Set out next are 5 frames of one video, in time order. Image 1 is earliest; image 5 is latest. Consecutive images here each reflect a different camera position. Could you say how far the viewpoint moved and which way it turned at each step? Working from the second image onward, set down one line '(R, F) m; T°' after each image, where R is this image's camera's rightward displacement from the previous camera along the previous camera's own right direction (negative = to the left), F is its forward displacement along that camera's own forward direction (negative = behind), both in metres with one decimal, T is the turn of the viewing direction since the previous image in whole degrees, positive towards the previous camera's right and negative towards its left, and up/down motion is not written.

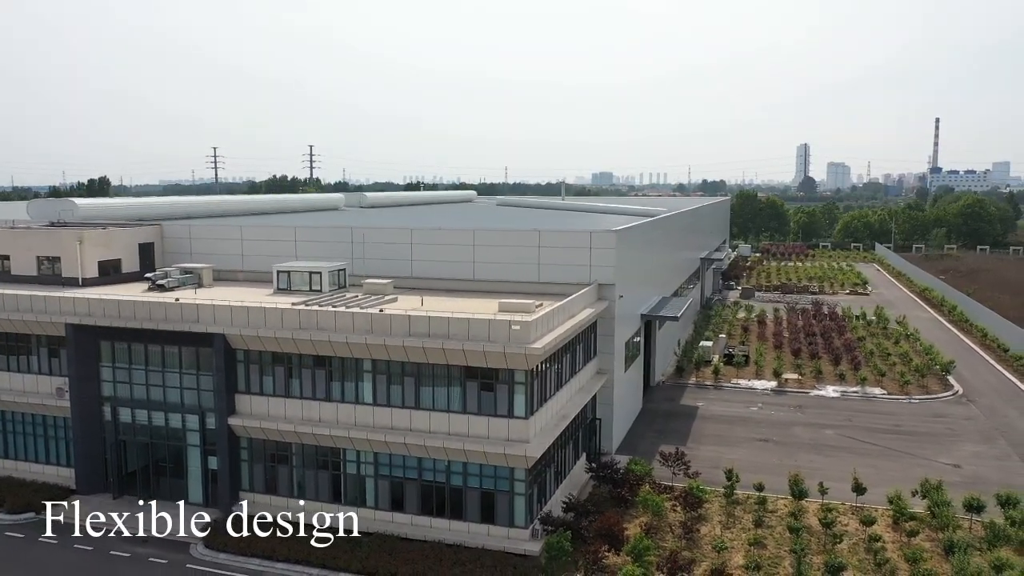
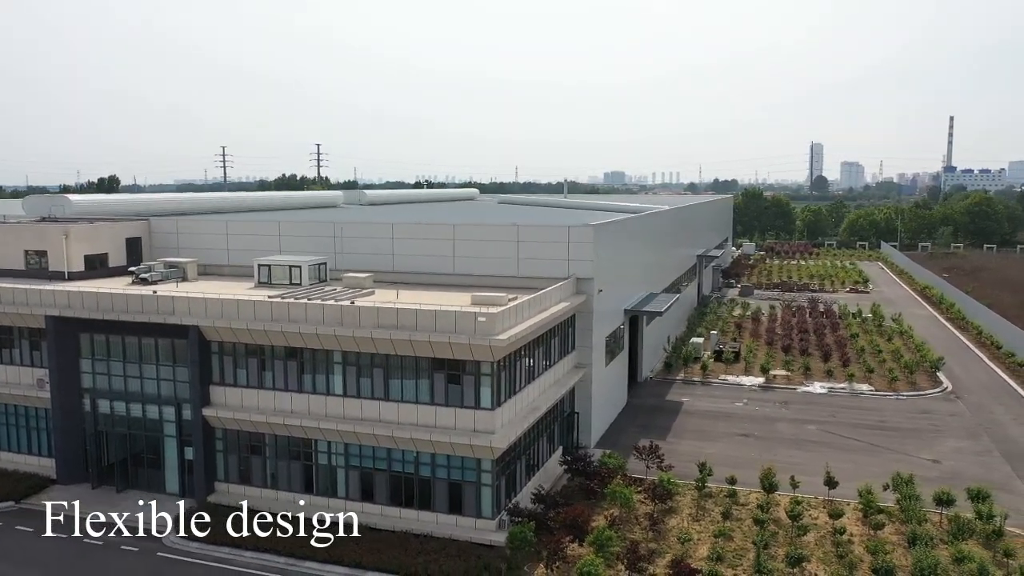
(+0.9, -0.1) m; -1°
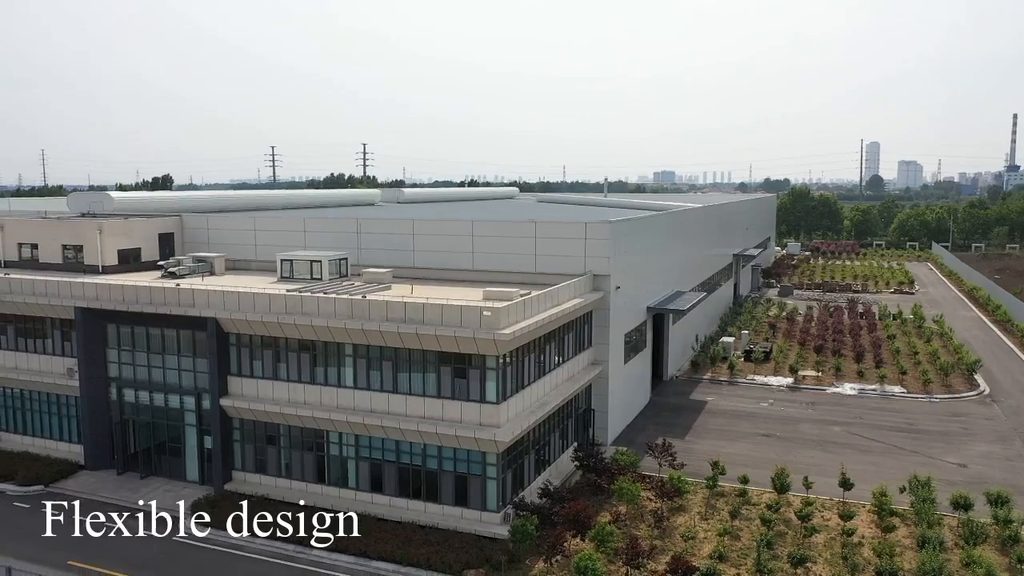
(+0.8, 0.0) m; -3°
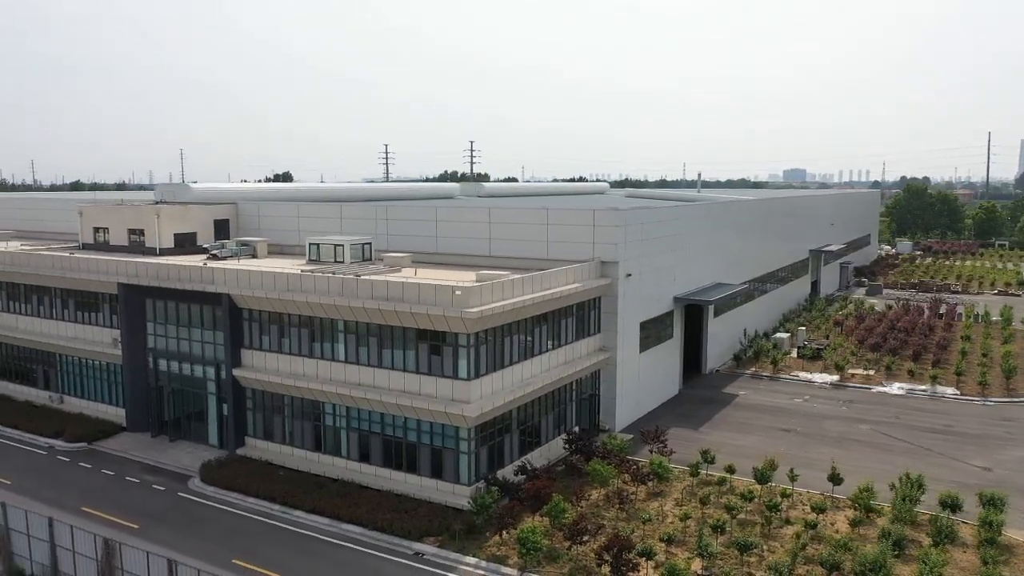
(+3.0, -0.2) m; -8°
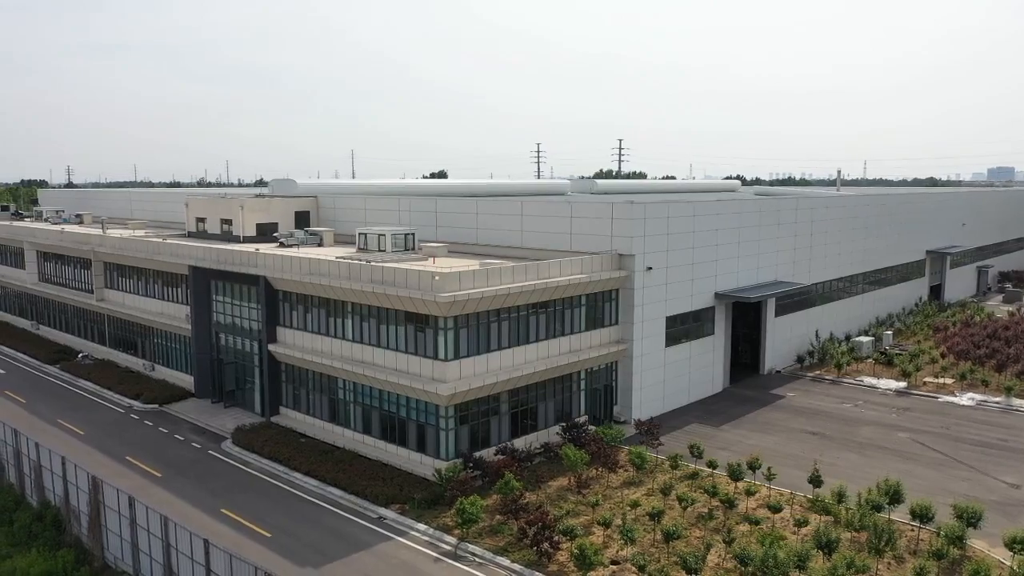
(+4.0, -0.4) m; -11°
